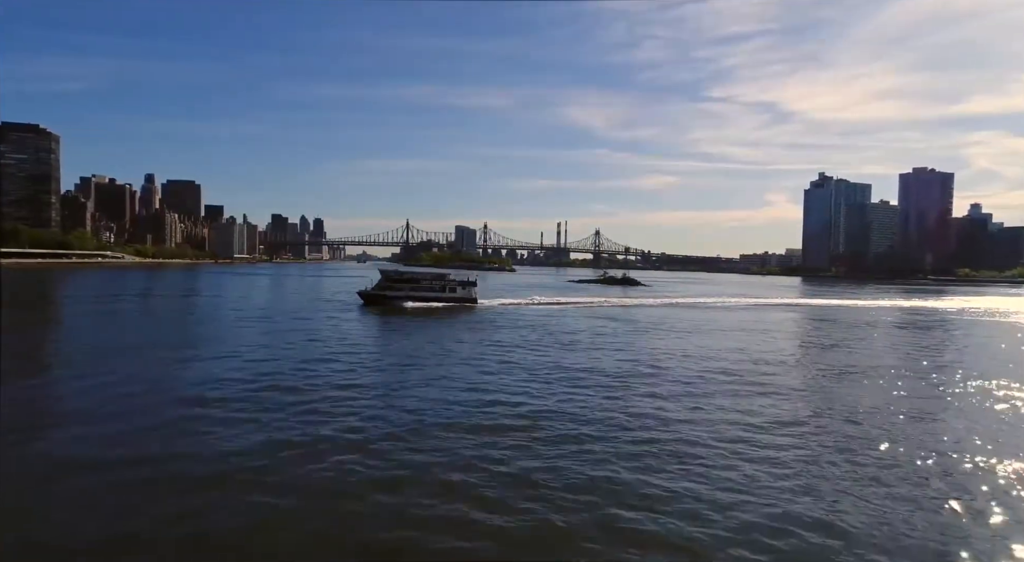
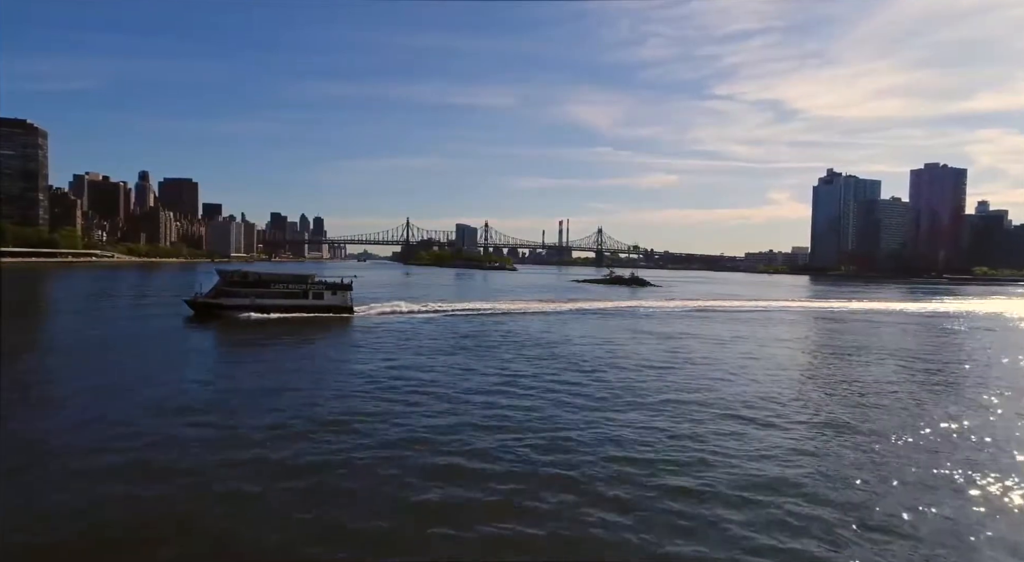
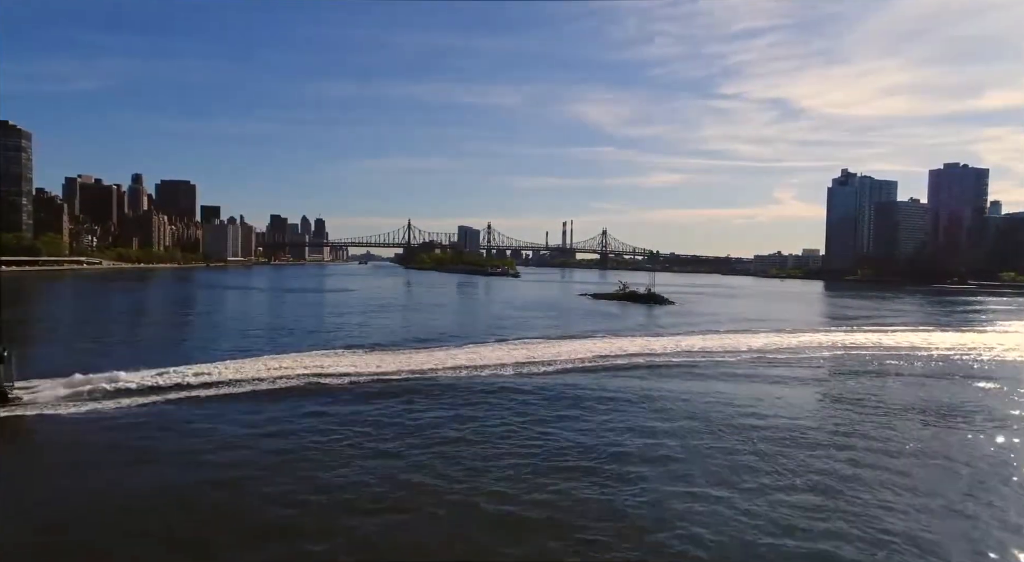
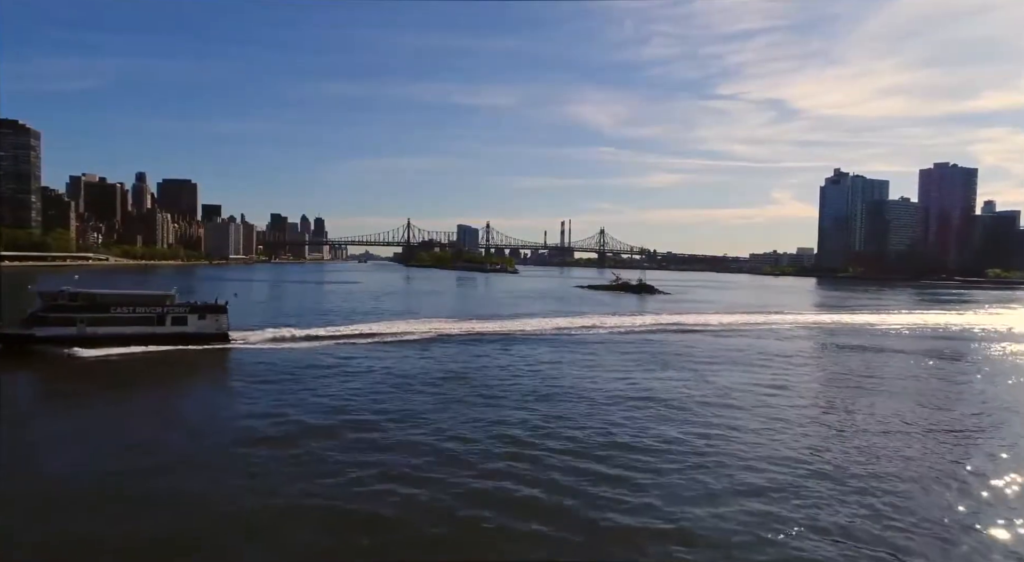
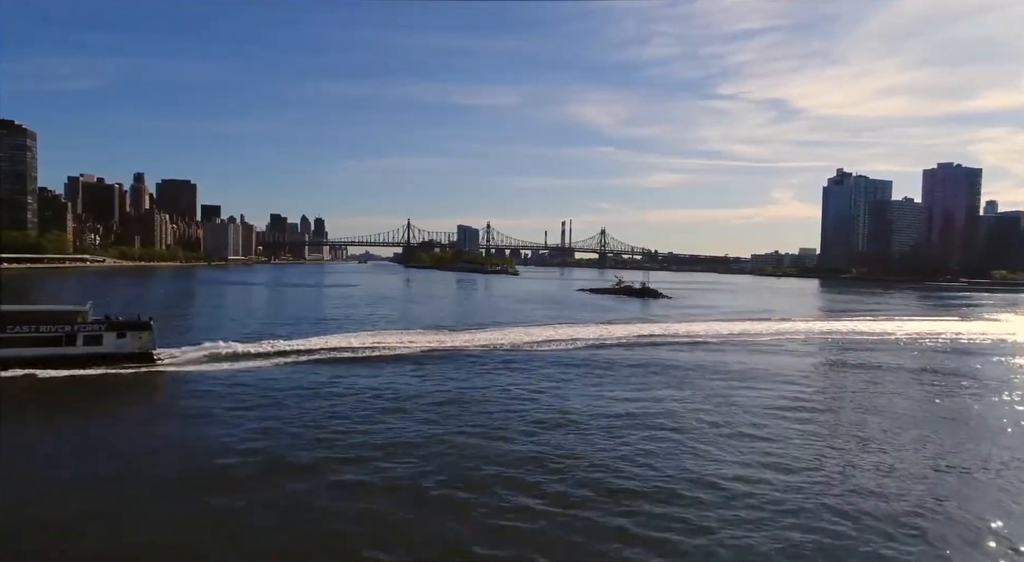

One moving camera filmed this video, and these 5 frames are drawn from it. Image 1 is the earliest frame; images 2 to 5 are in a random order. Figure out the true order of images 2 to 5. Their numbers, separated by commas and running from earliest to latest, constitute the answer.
2, 4, 5, 3
